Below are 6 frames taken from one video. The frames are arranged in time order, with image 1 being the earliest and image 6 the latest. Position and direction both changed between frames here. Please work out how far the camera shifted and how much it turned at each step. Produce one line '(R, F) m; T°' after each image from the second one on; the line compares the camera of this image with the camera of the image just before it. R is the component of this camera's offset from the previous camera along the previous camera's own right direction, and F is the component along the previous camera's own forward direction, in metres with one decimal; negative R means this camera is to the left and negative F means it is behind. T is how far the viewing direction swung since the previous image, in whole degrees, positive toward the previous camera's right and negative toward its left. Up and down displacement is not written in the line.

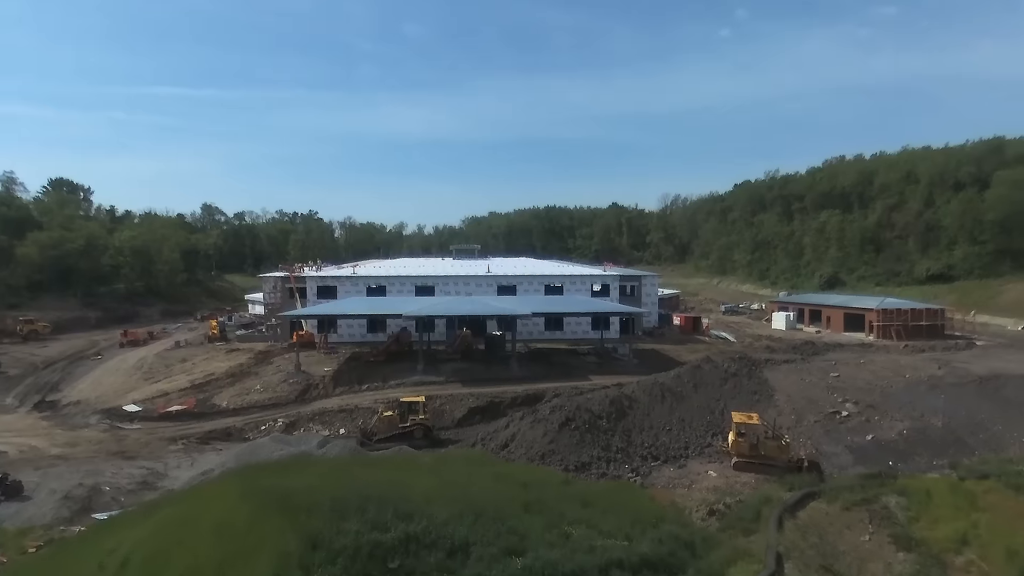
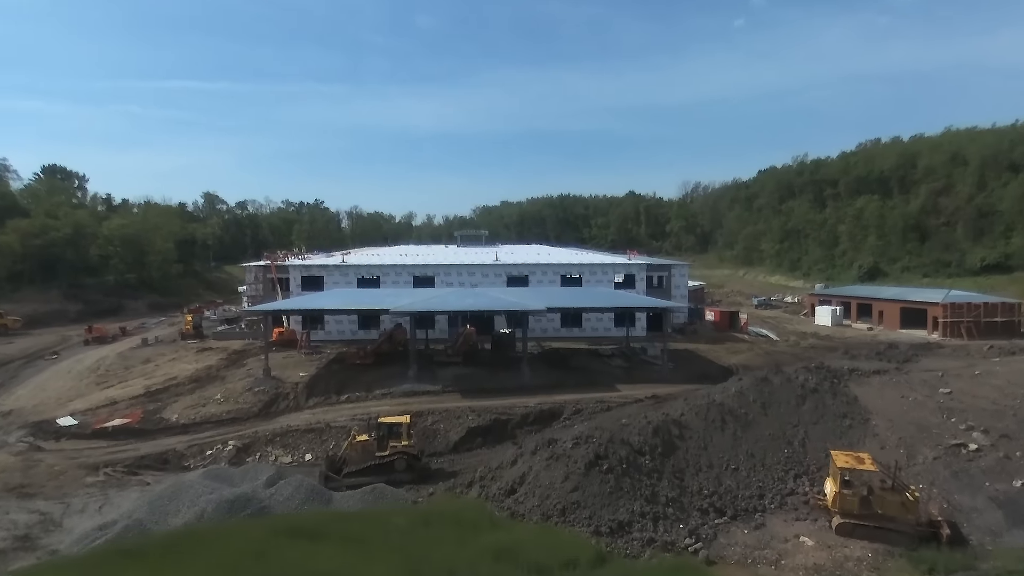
(+0.1, +5.0) m; -1°
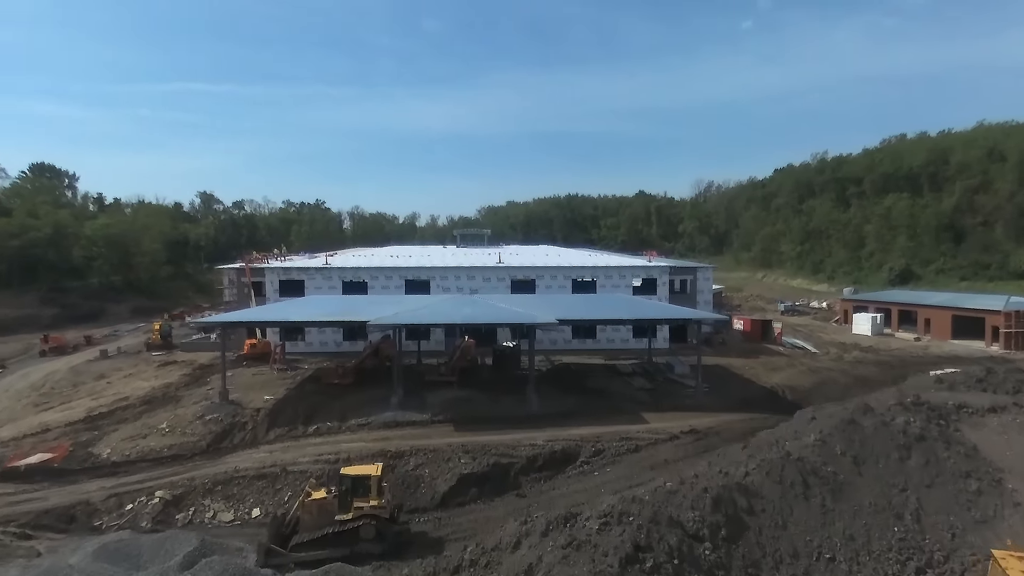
(+0.1, +4.1) m; -1°
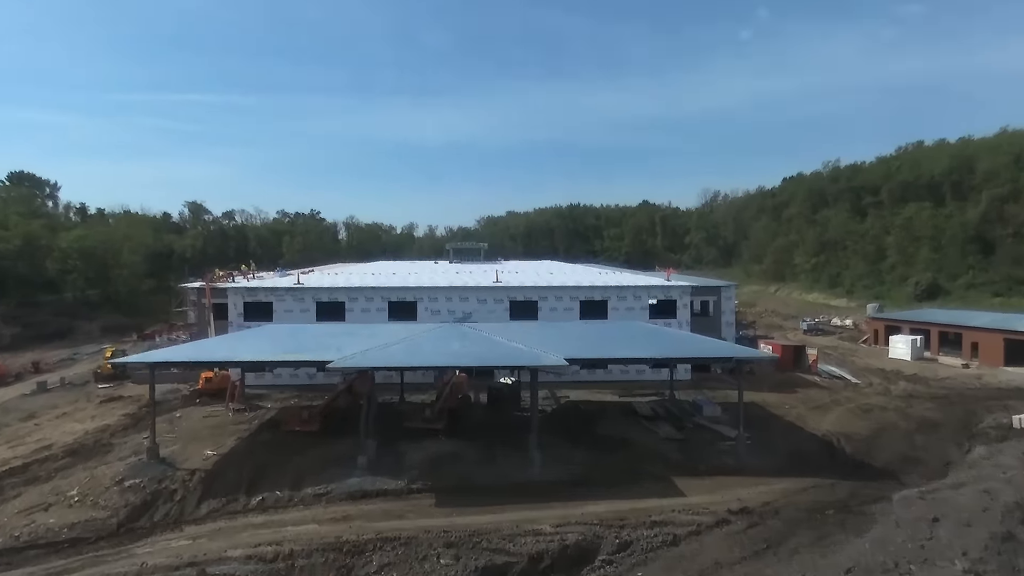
(+0.1, +3.9) m; 0°
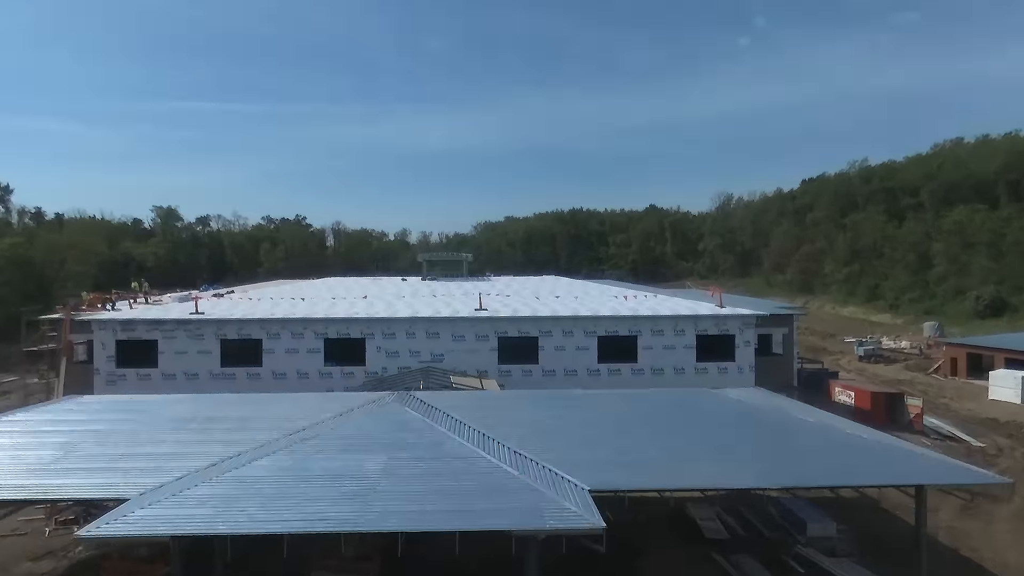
(+0.3, +8.1) m; 0°
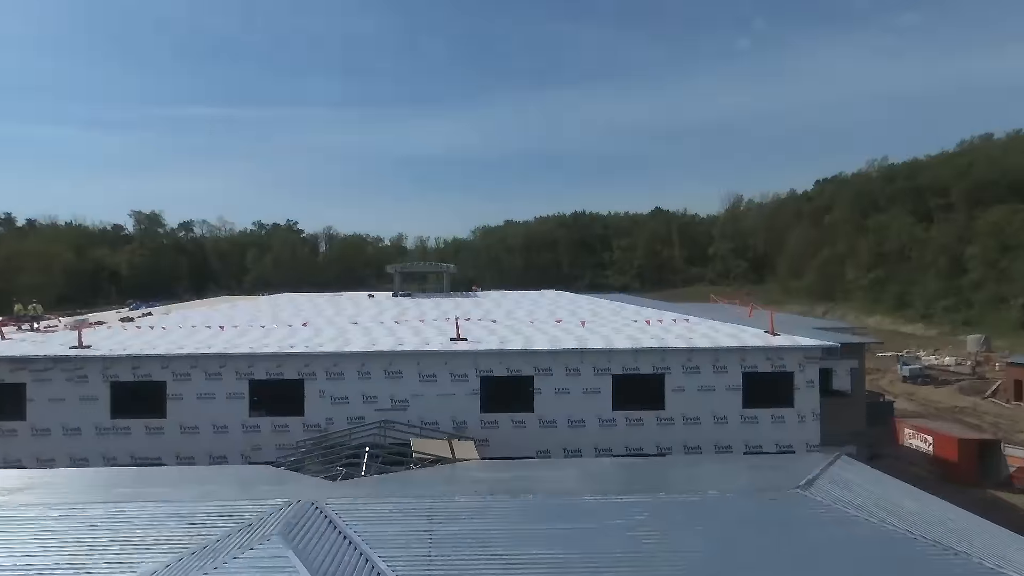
(+0.4, +4.7) m; 0°
